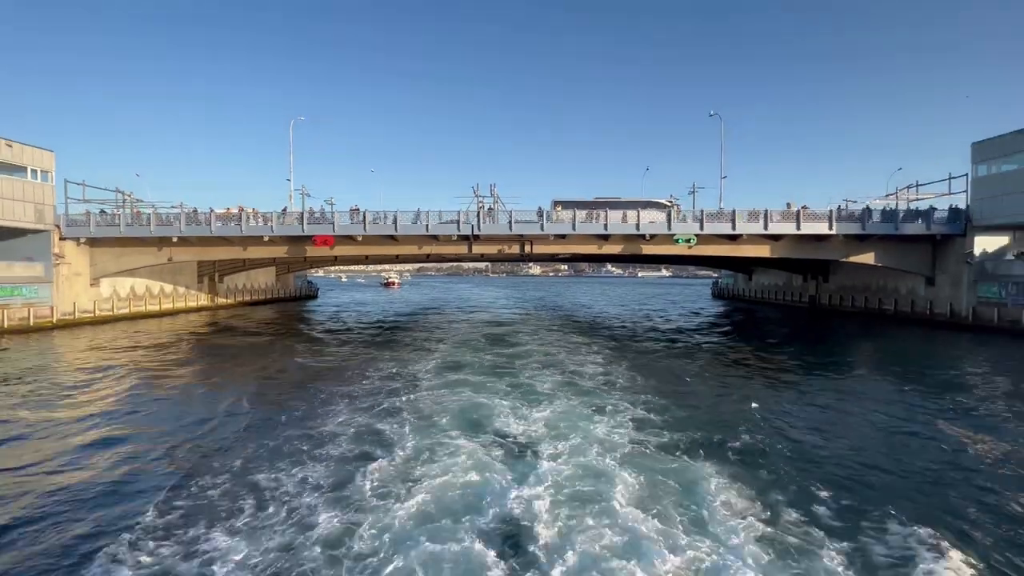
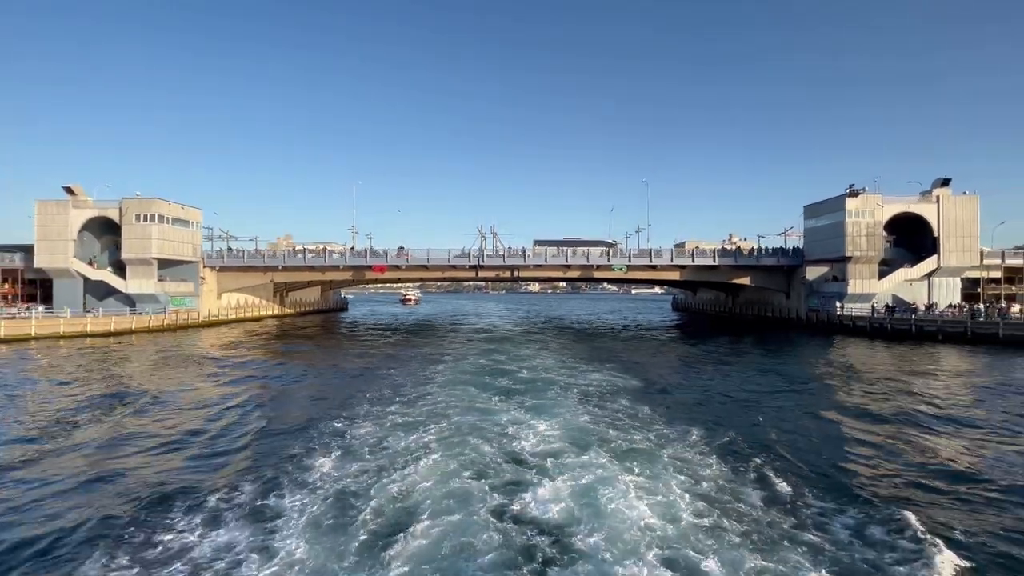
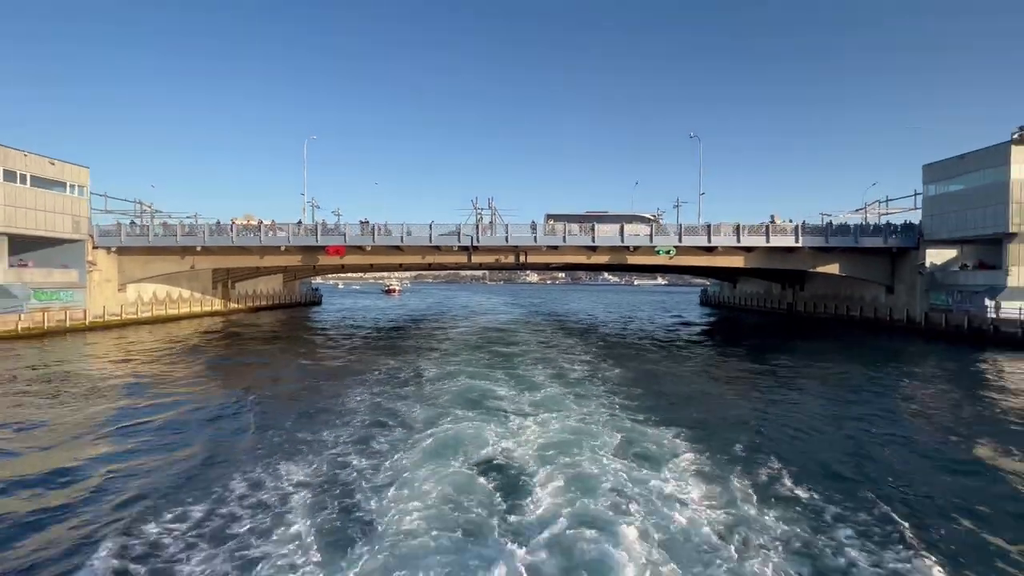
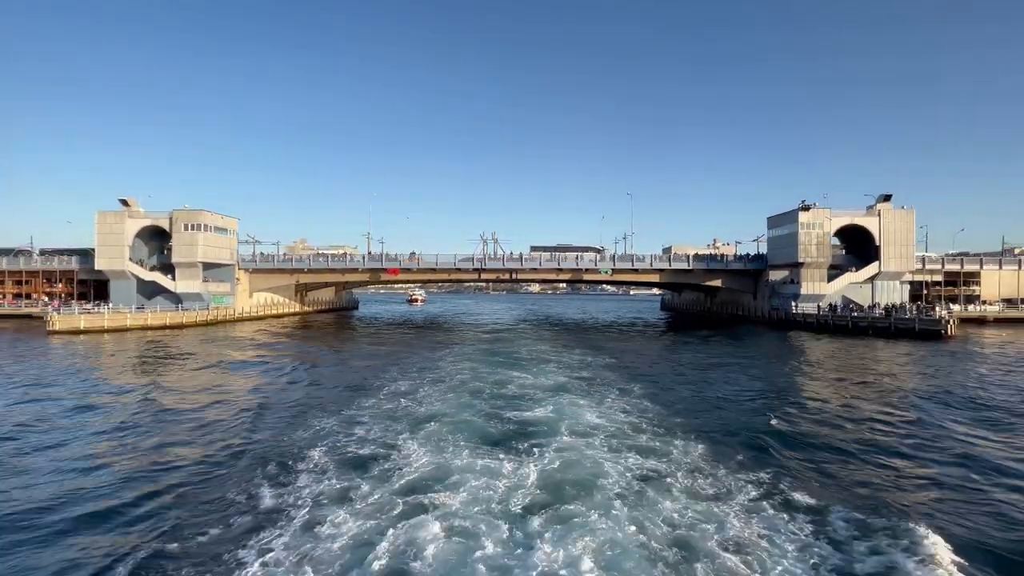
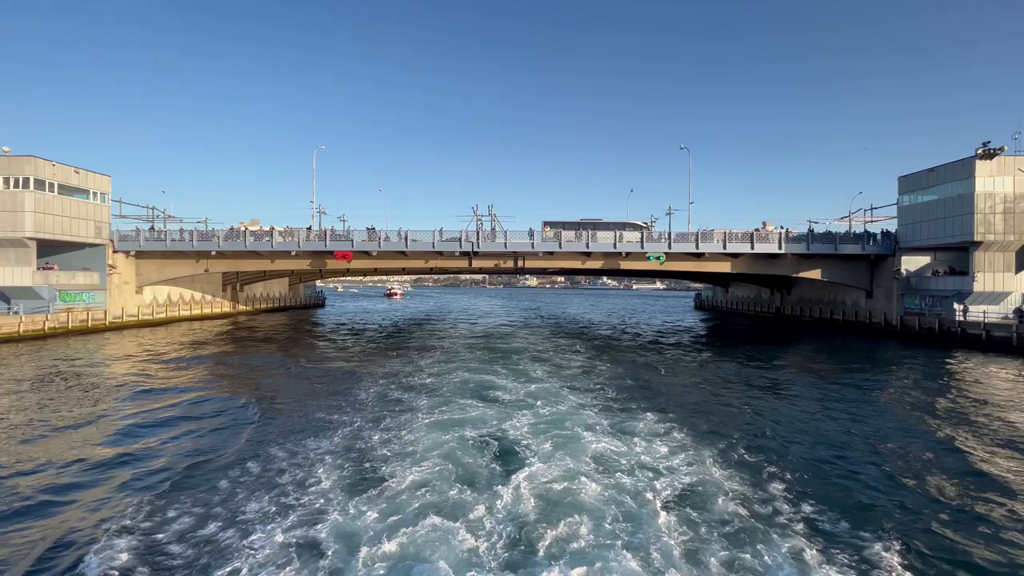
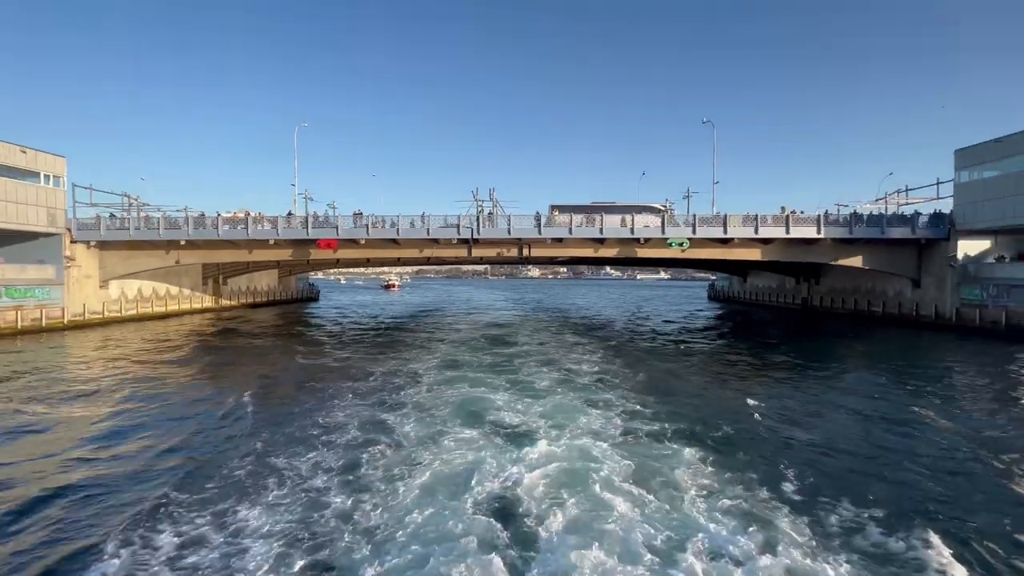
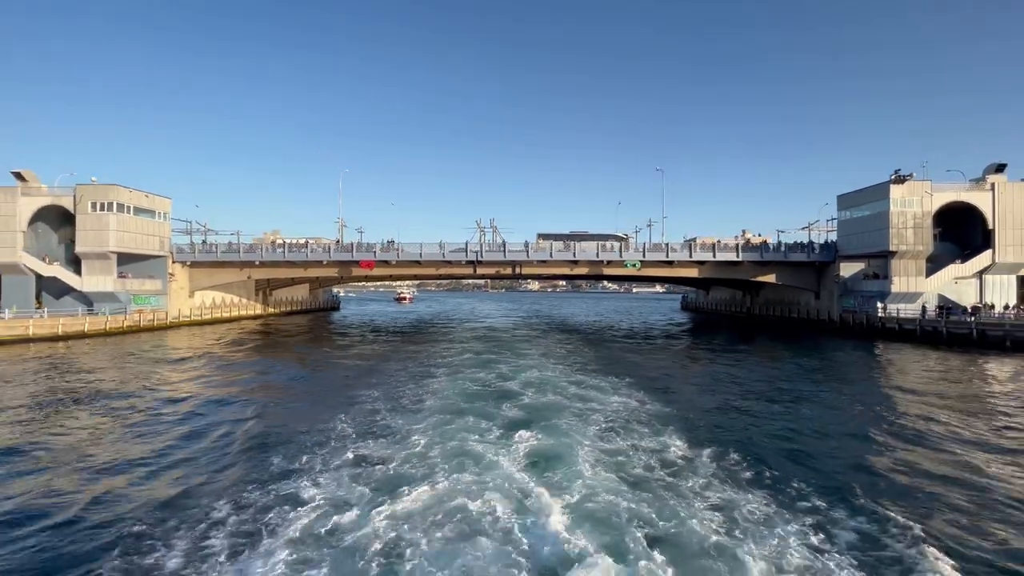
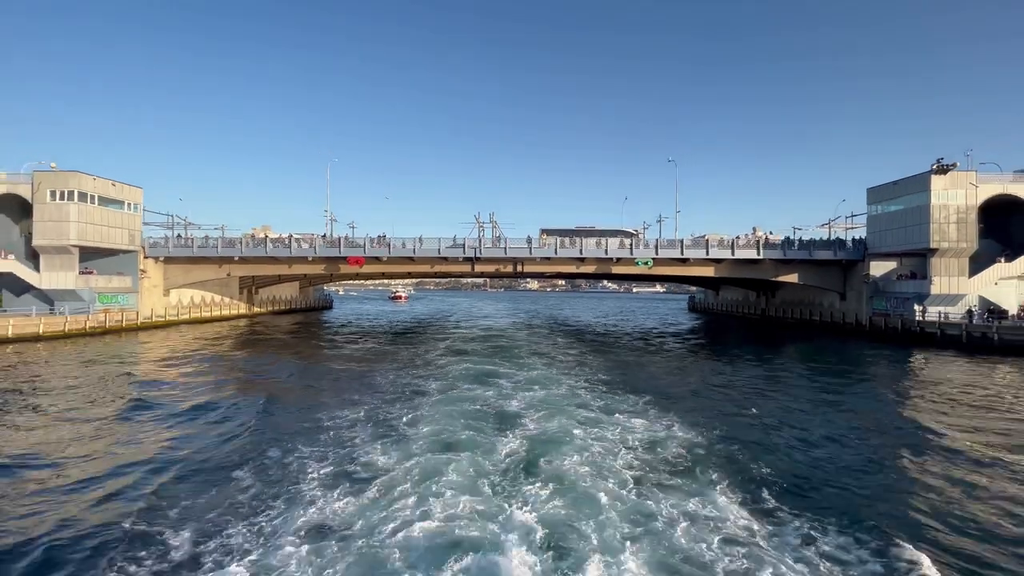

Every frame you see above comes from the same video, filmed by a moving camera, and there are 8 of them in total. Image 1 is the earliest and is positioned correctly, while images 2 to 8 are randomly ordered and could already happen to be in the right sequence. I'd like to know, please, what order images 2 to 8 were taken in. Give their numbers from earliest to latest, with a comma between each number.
6, 3, 5, 8, 7, 2, 4
